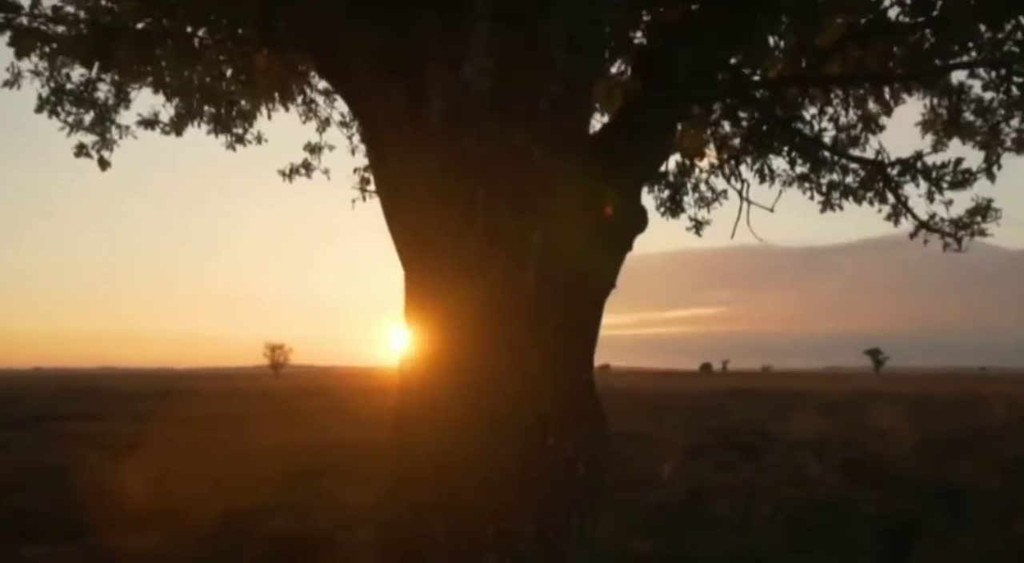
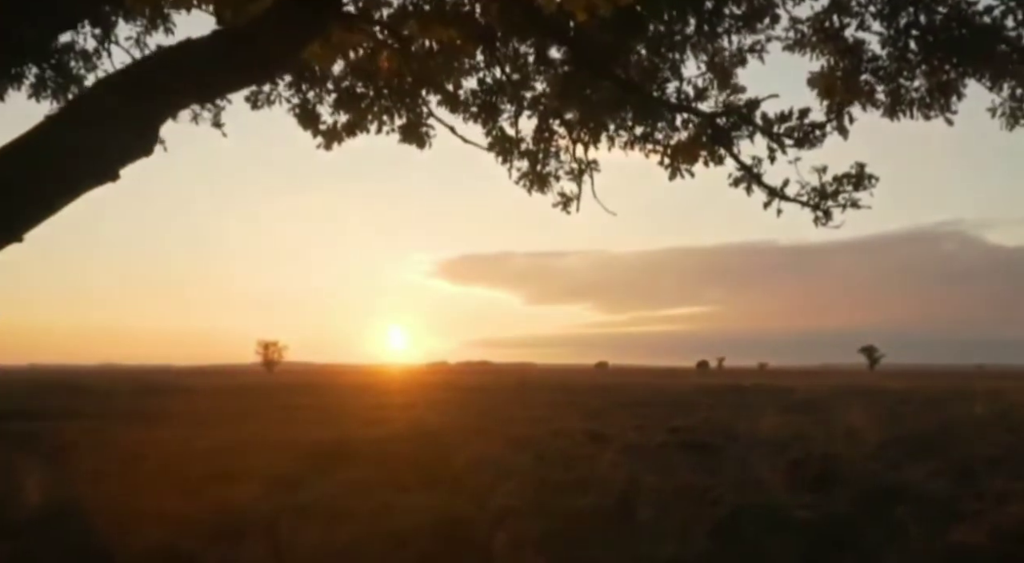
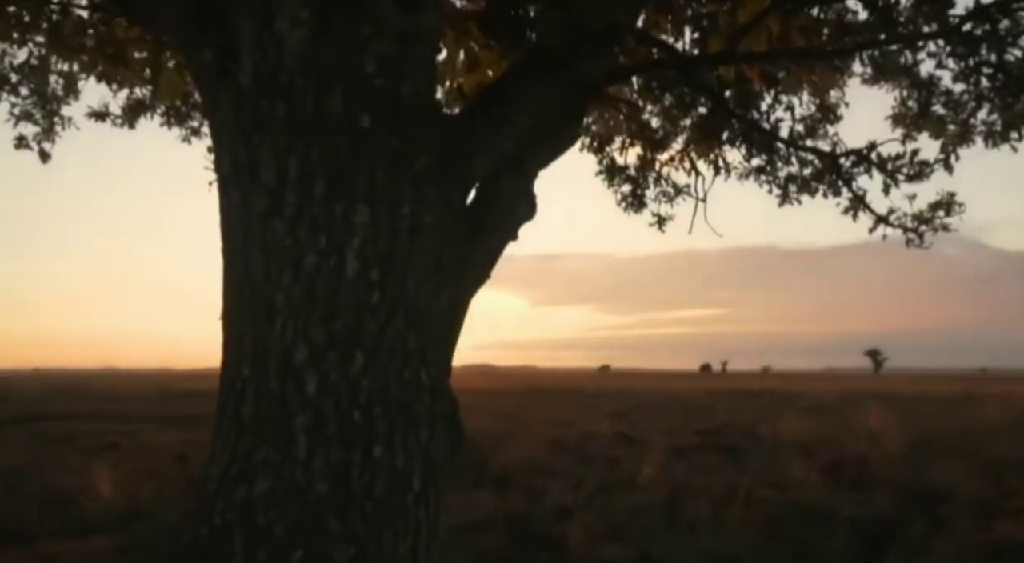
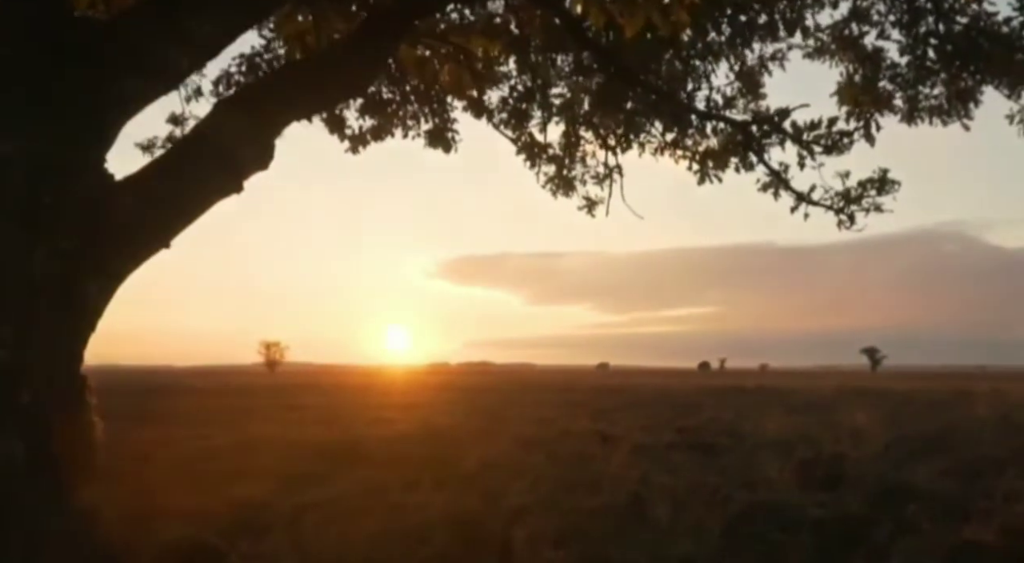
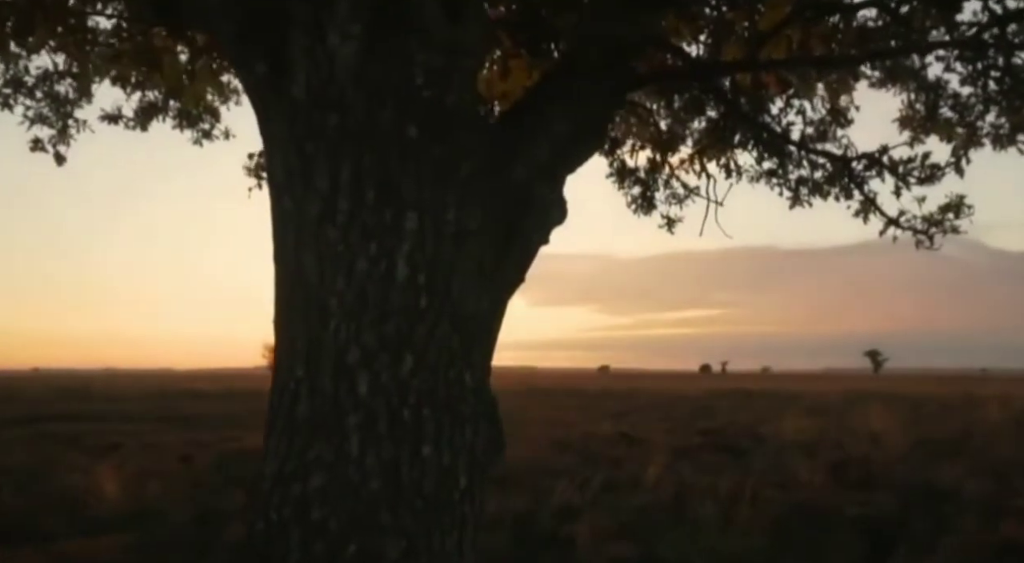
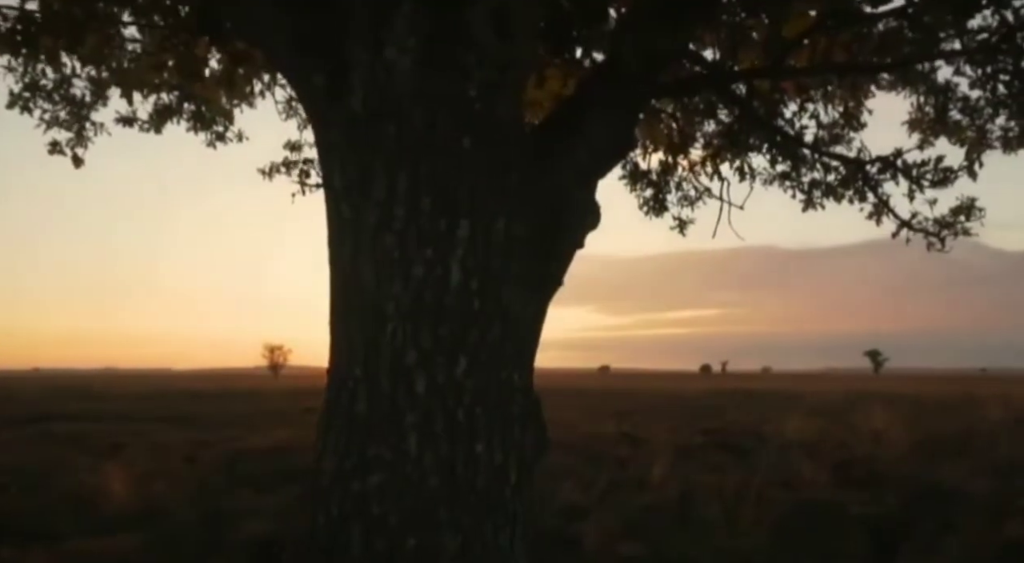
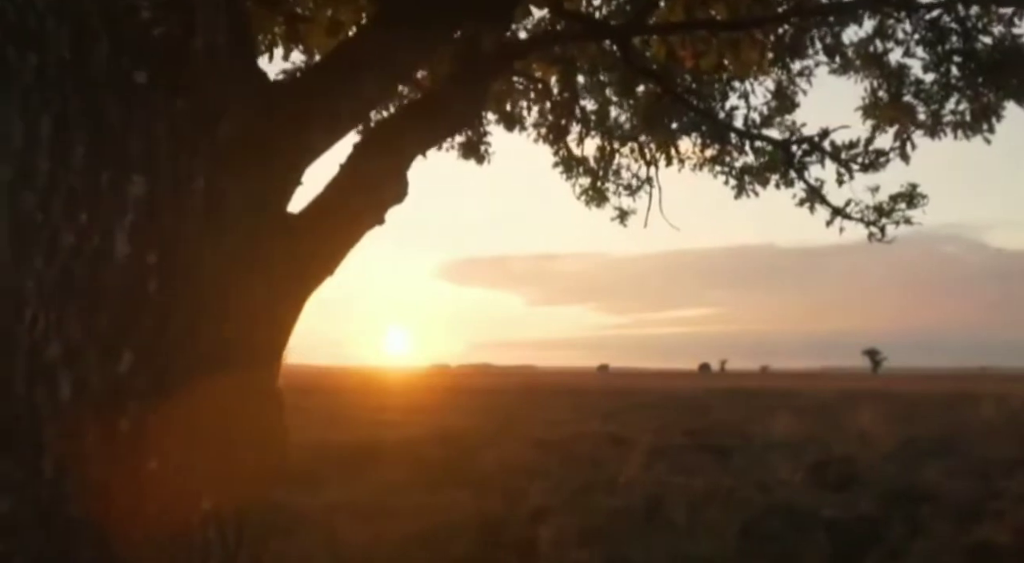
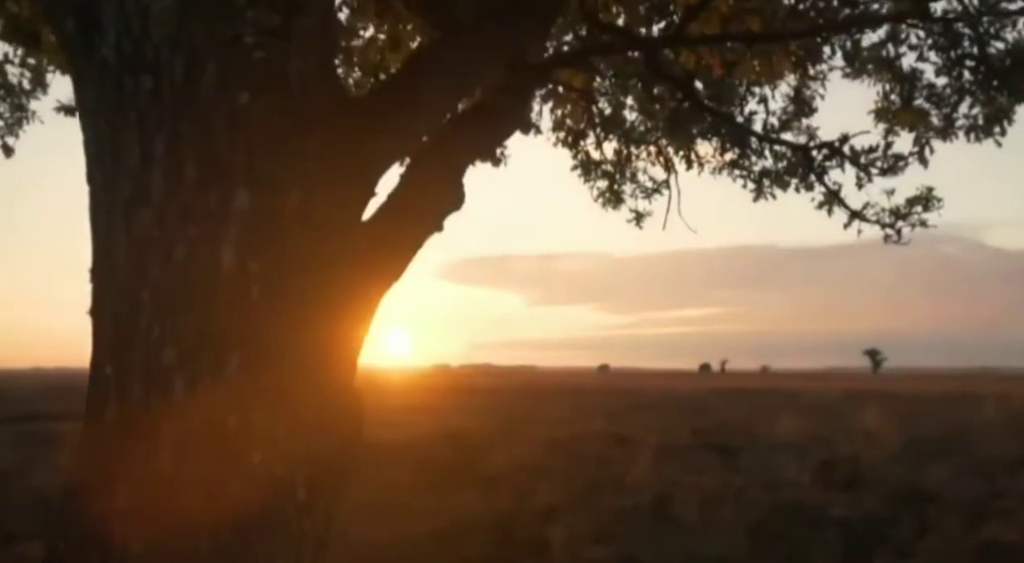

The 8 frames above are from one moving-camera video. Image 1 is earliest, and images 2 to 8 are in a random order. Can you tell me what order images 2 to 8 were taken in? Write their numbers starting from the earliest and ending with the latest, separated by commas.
6, 5, 3, 8, 7, 4, 2
